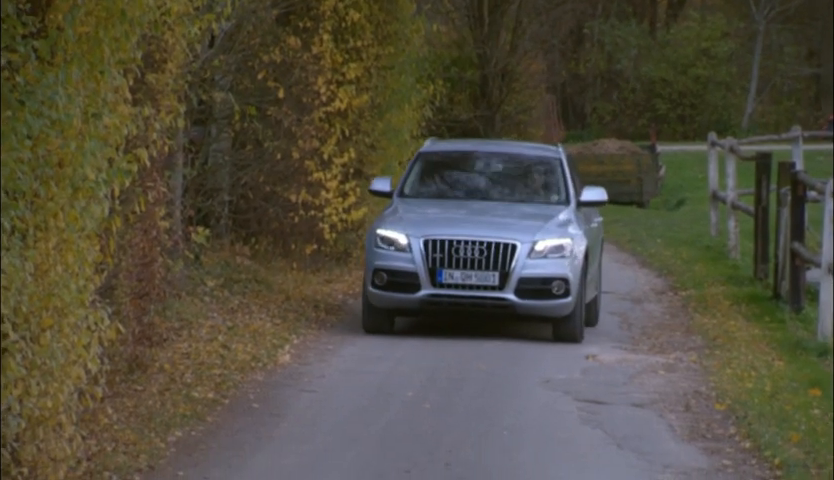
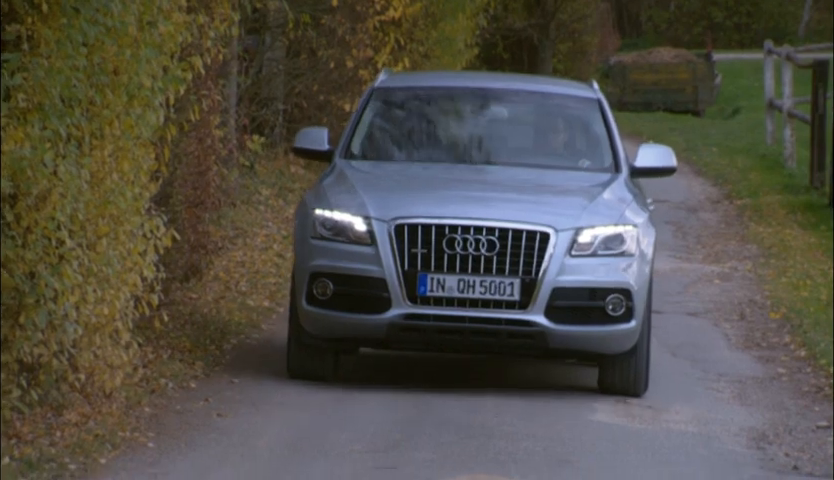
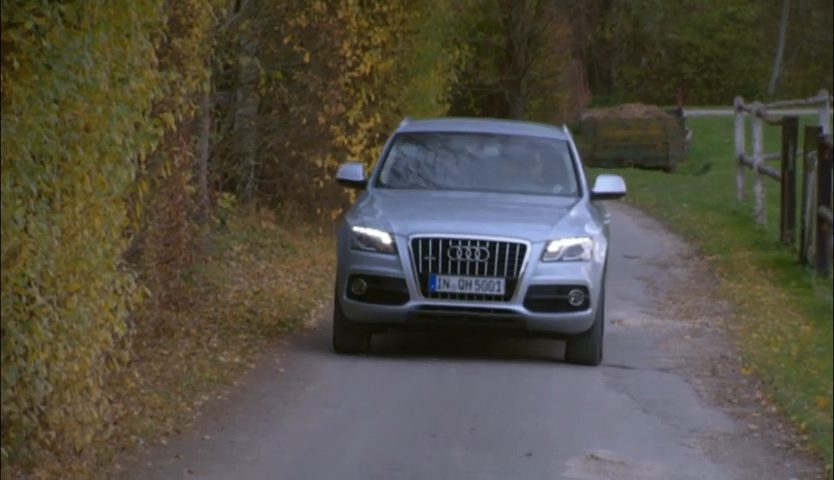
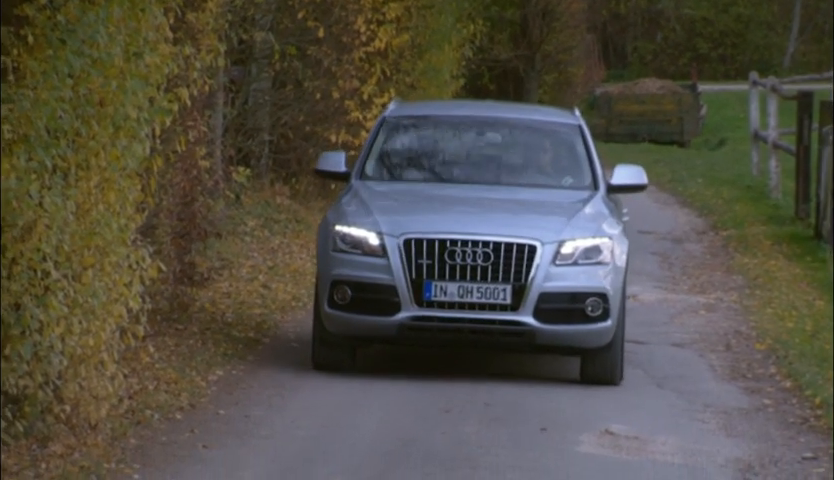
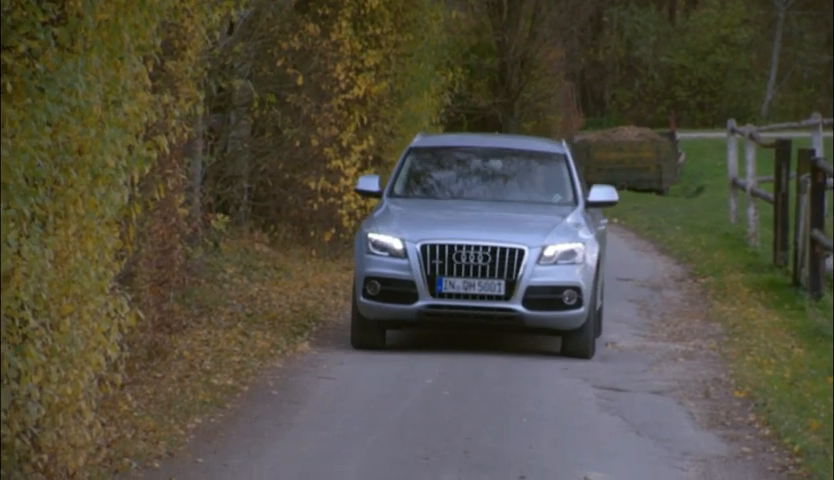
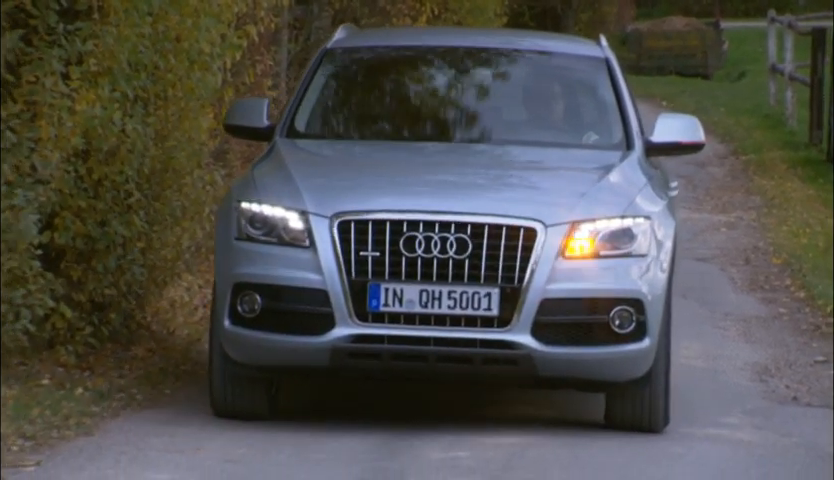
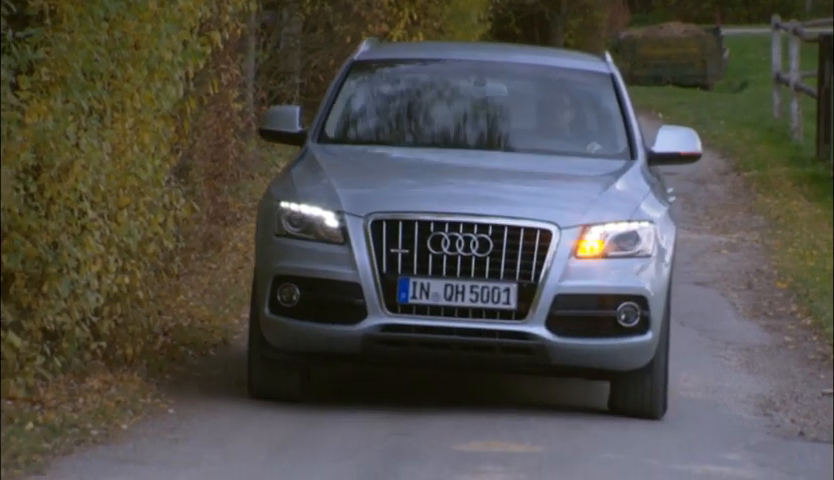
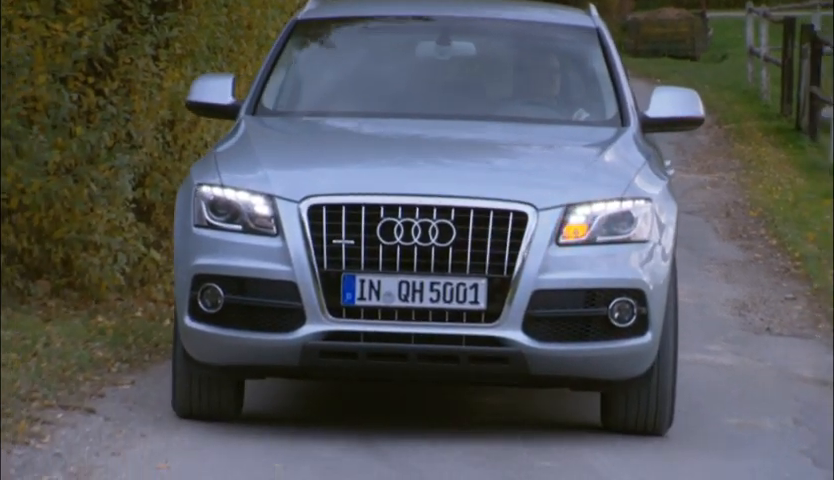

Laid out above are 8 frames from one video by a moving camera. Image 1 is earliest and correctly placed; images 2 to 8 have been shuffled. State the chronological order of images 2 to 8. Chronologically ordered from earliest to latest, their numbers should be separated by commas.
5, 3, 4, 2, 7, 6, 8
